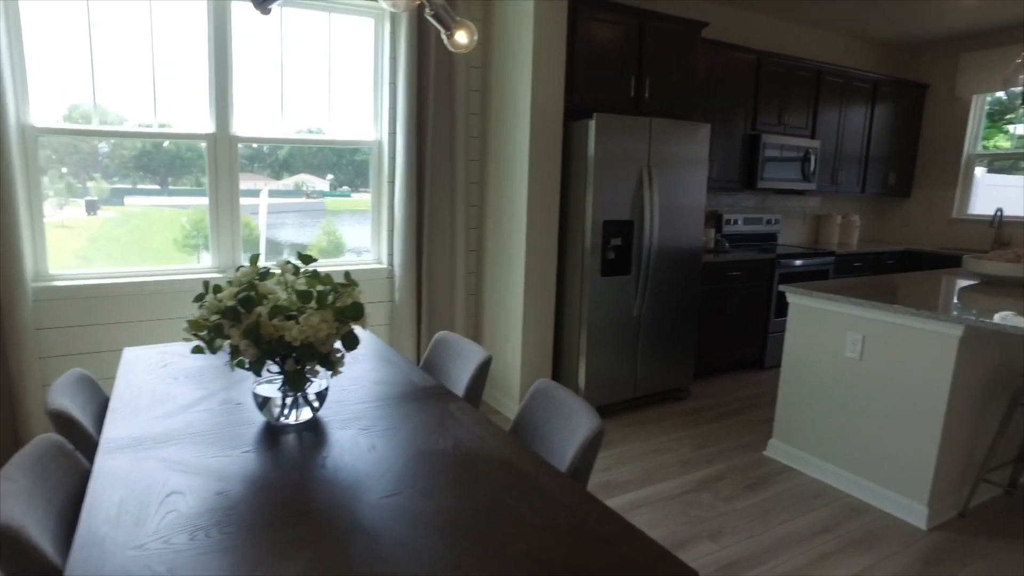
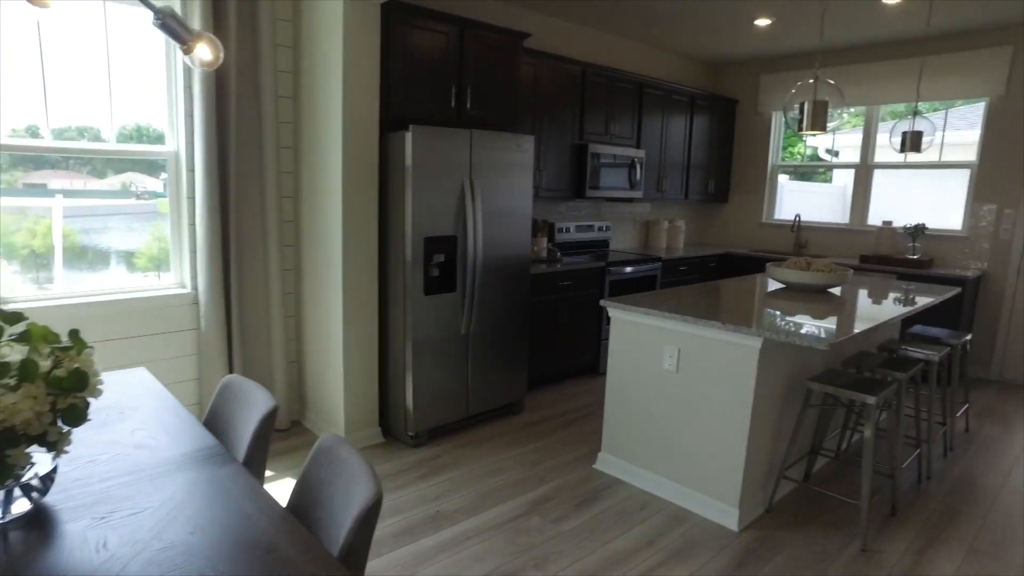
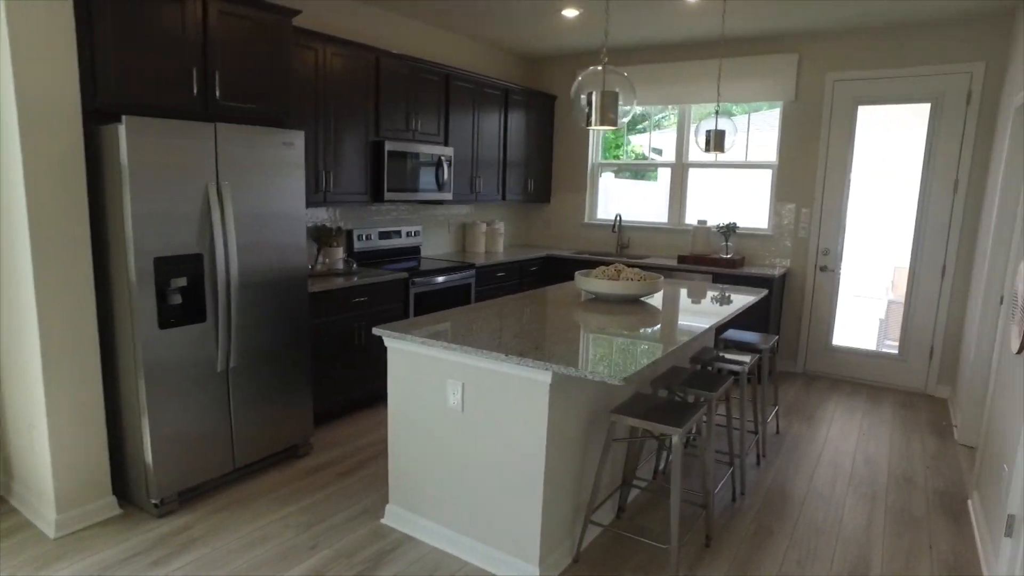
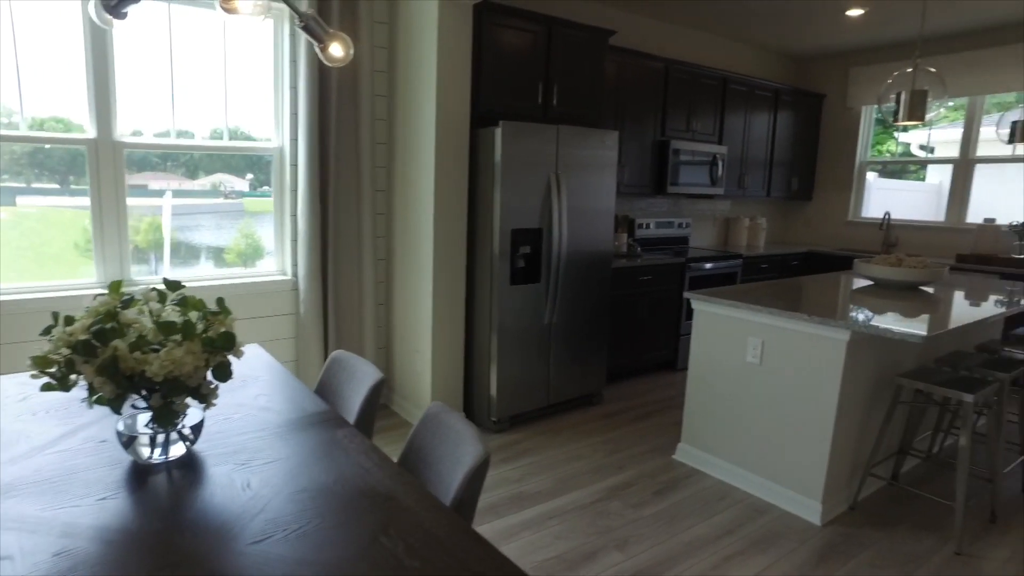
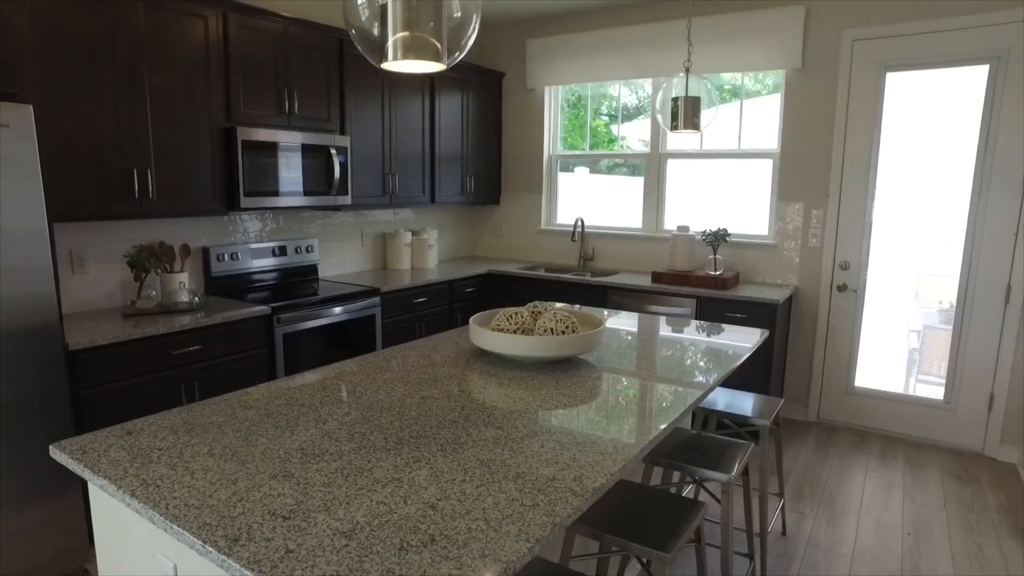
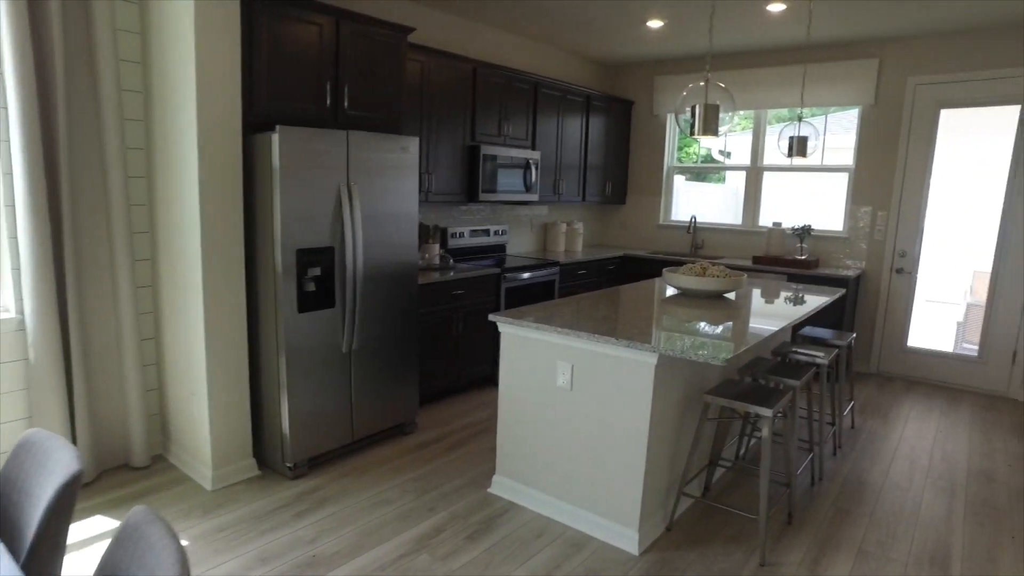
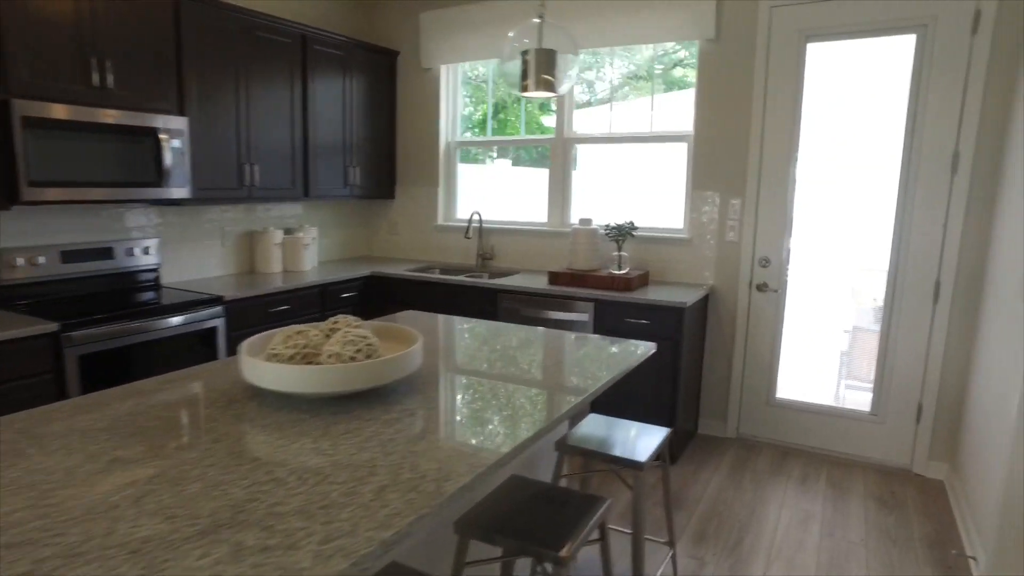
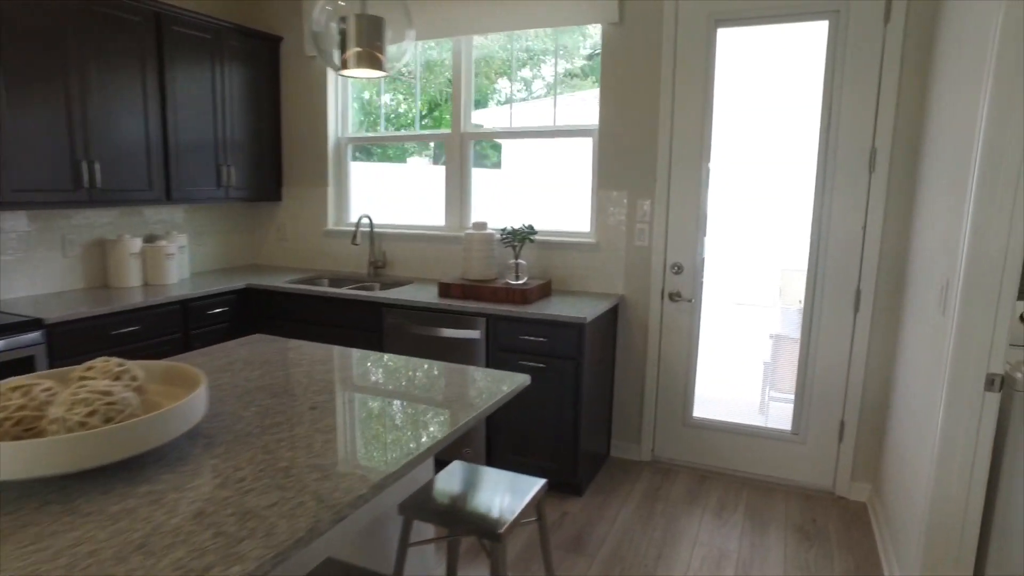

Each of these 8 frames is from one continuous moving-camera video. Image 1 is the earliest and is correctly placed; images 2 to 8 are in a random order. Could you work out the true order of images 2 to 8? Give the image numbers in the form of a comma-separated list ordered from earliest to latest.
4, 2, 6, 3, 5, 7, 8
